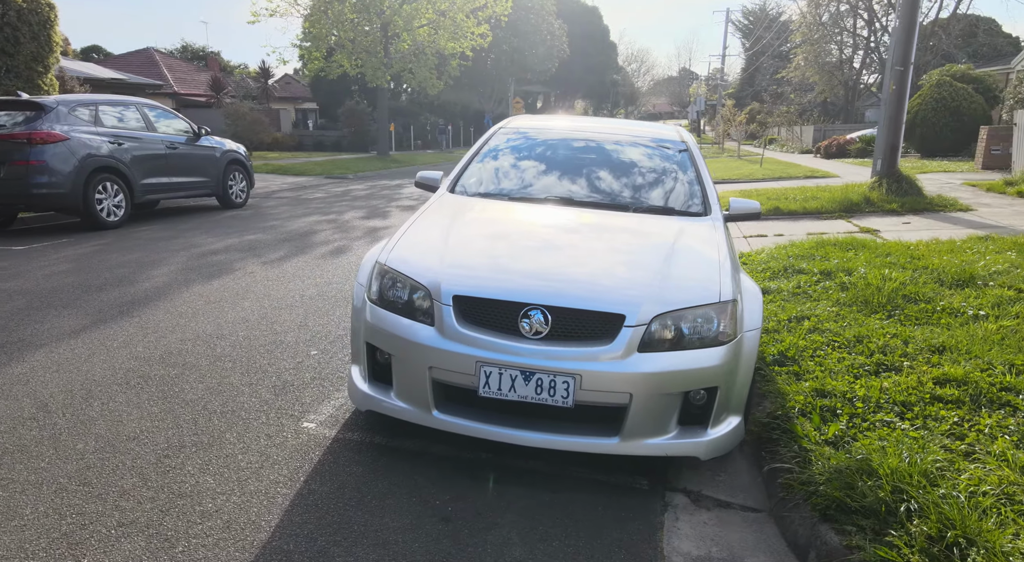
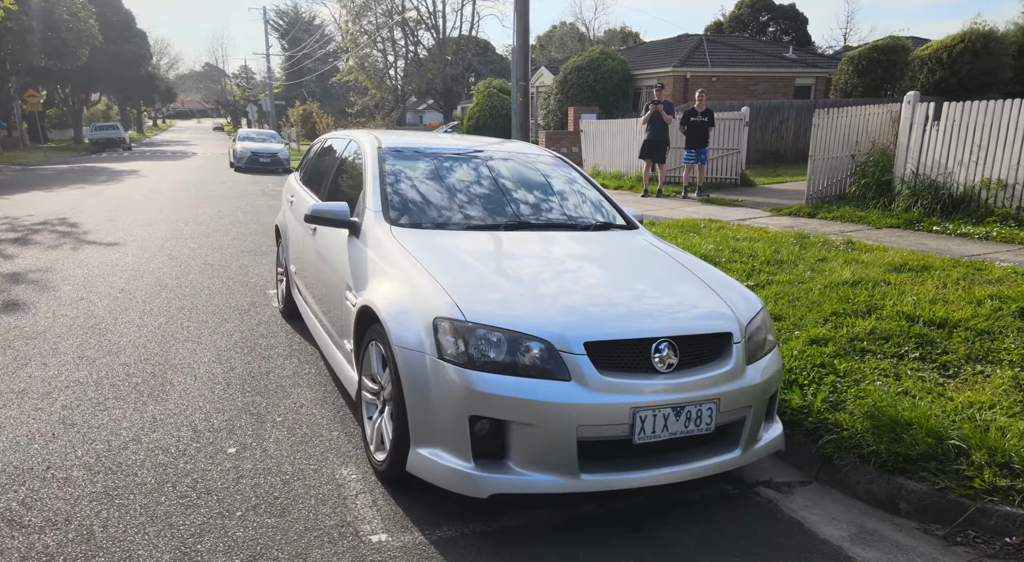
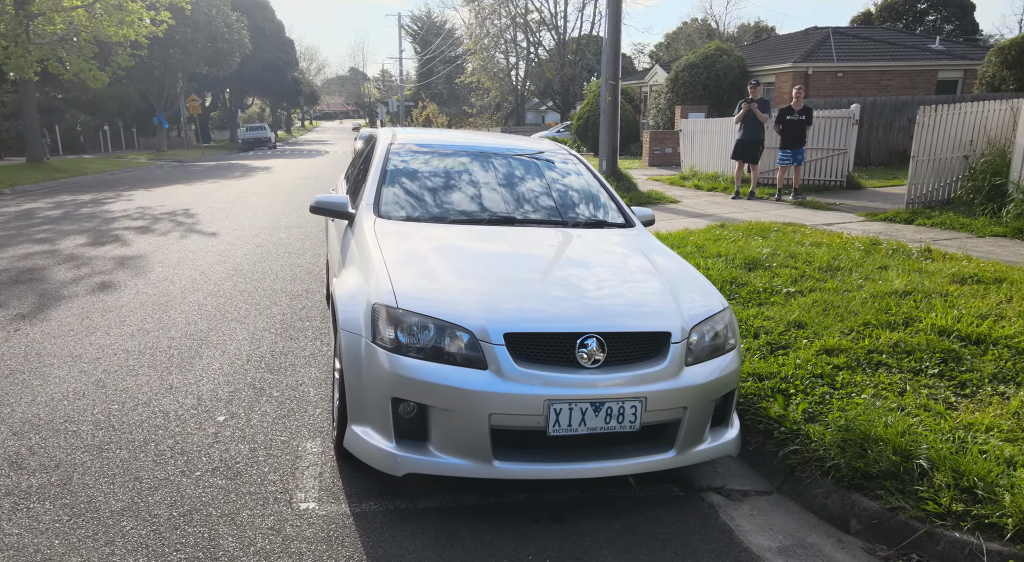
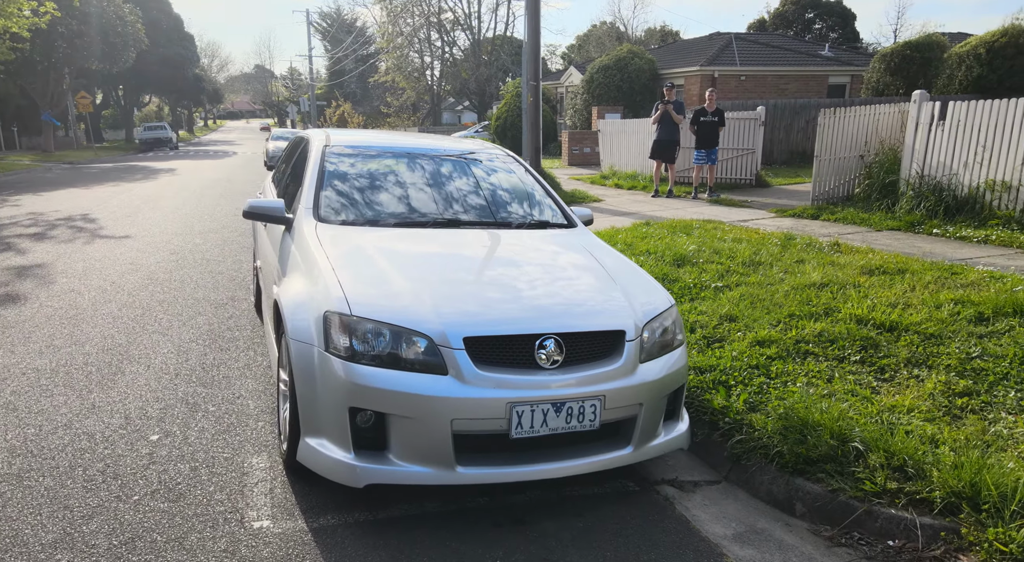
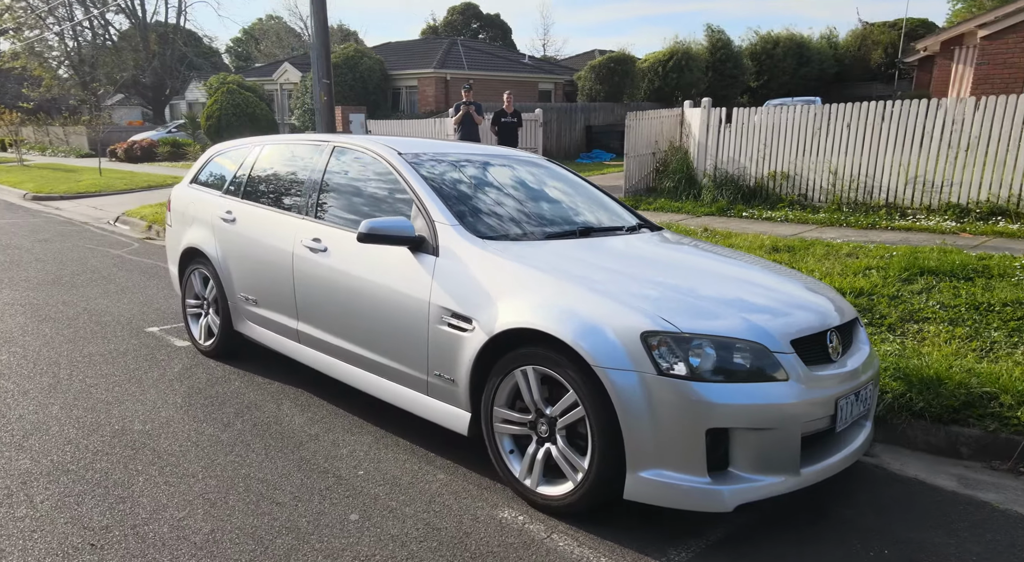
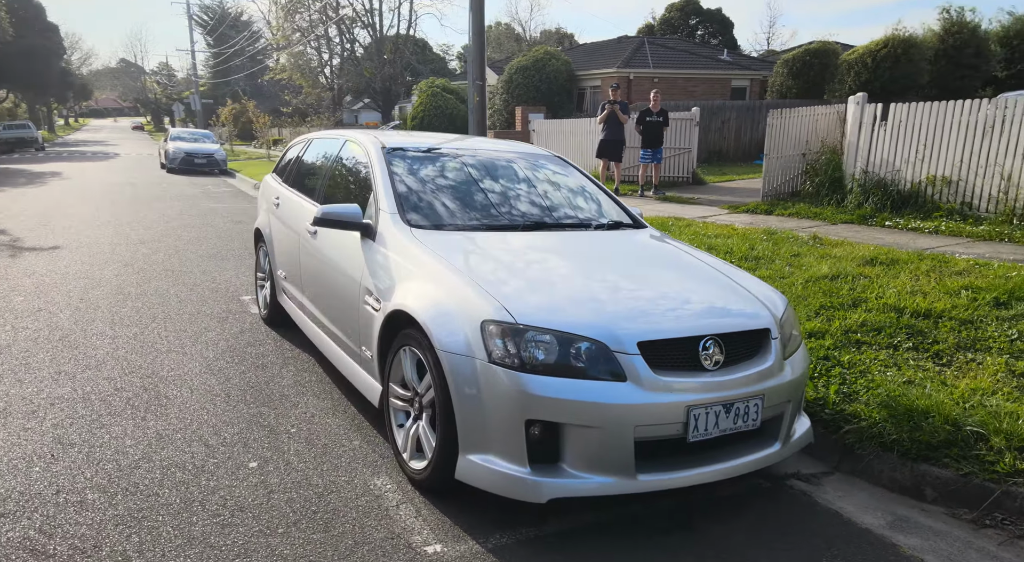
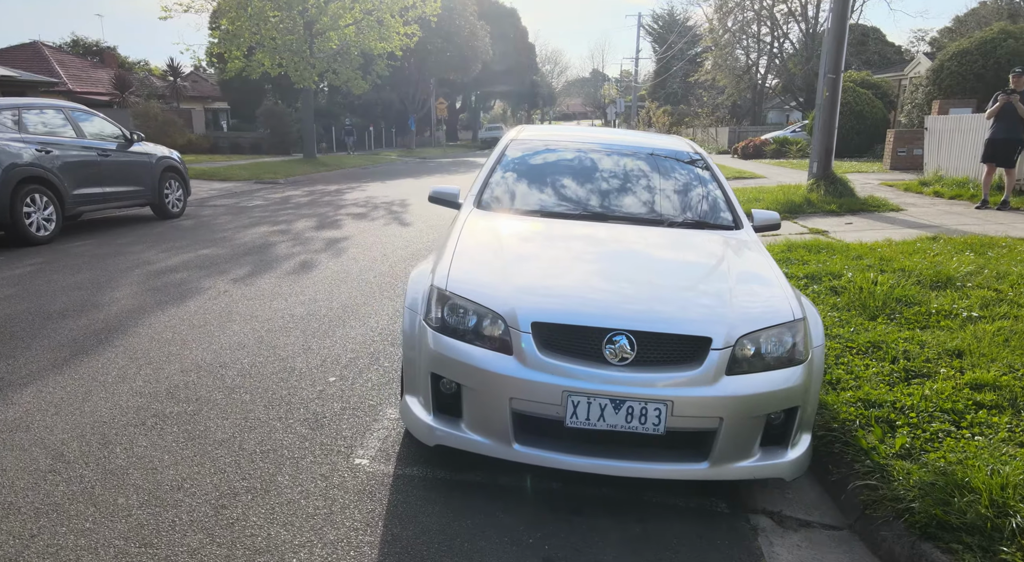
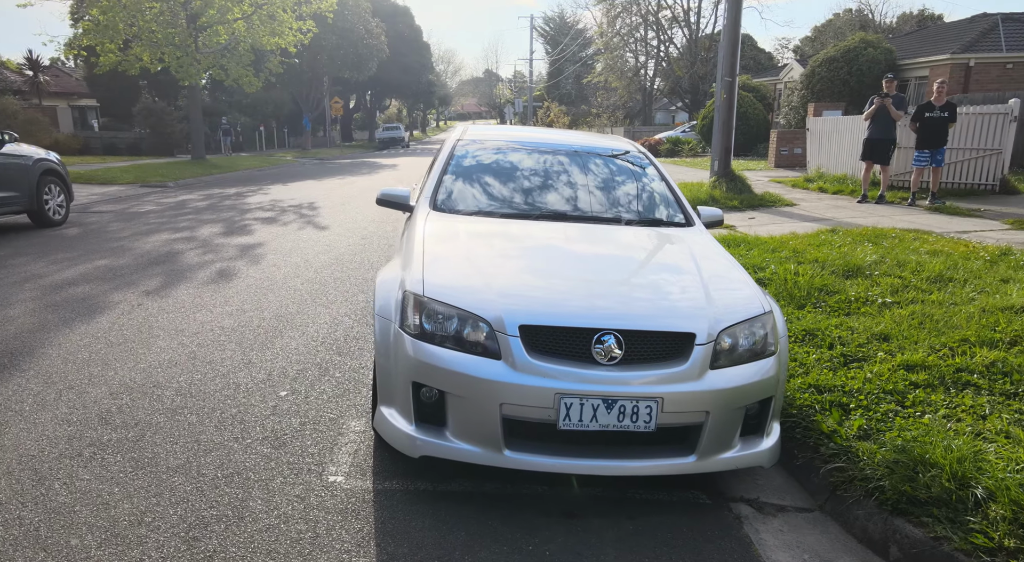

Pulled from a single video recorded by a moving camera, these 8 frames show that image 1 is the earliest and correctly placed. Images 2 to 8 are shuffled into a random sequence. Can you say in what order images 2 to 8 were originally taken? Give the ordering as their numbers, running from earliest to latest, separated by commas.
7, 8, 3, 4, 2, 6, 5
